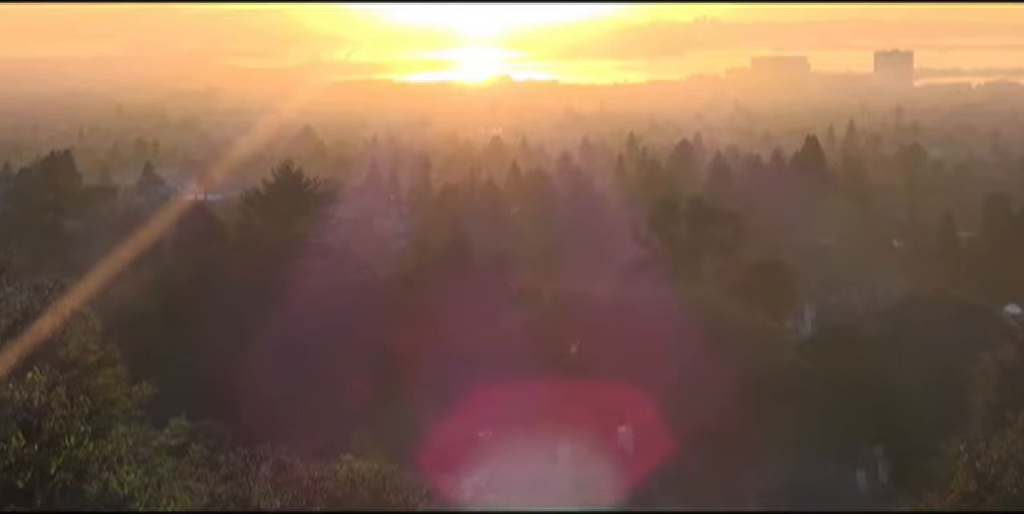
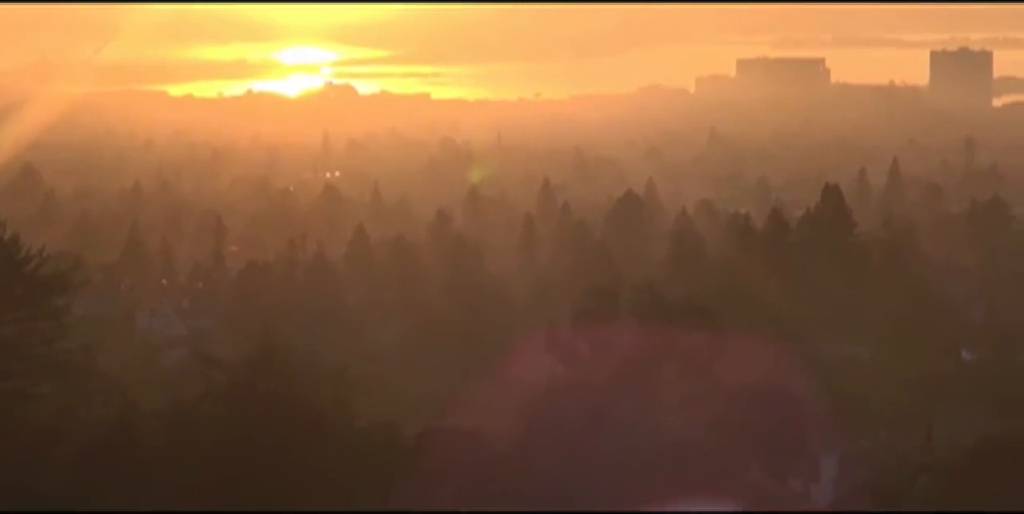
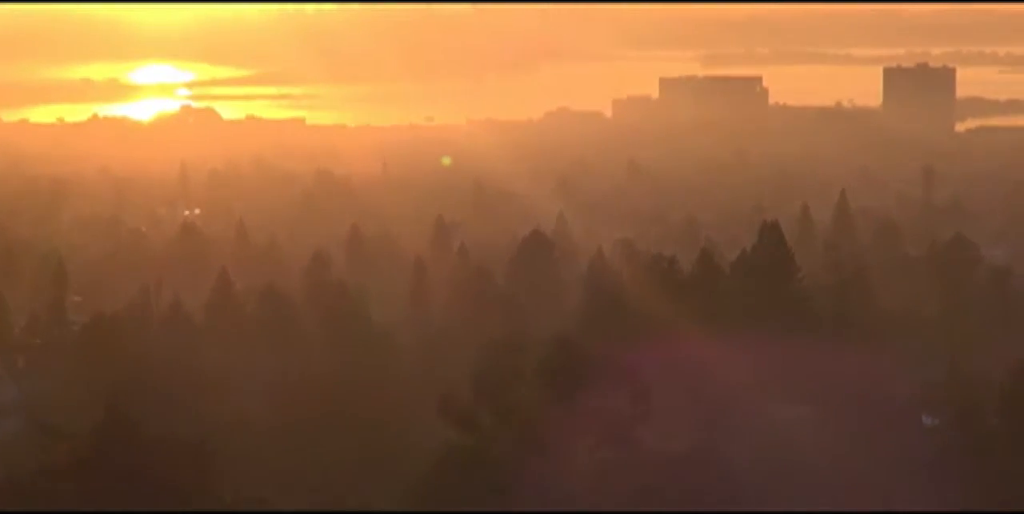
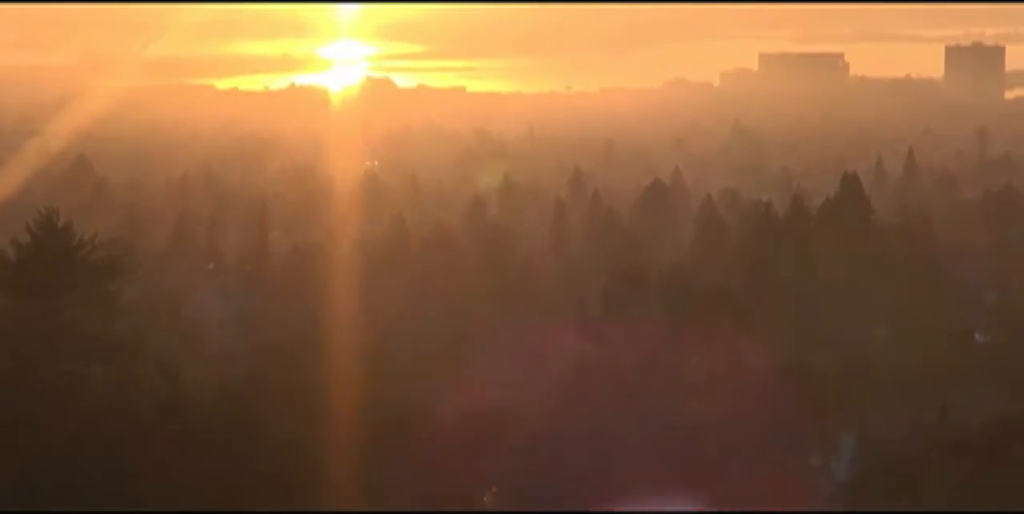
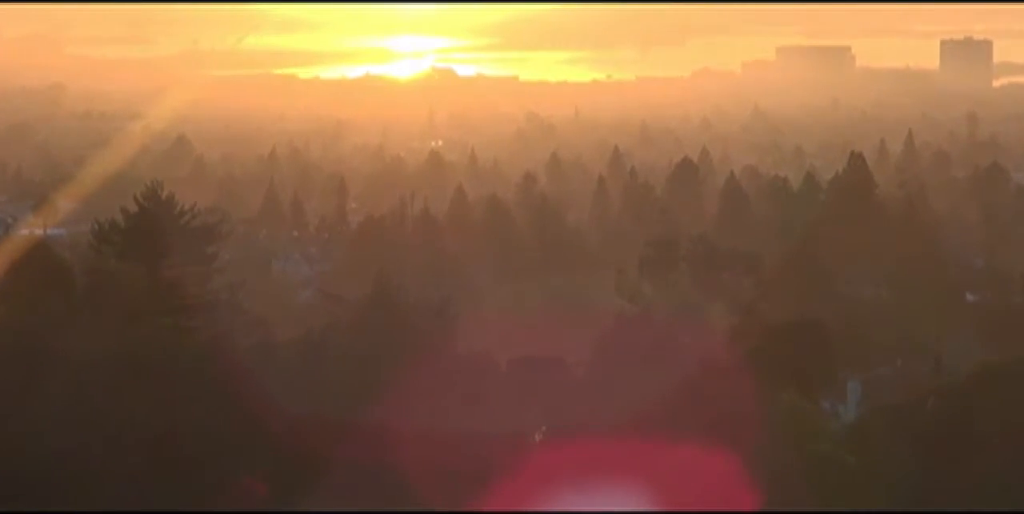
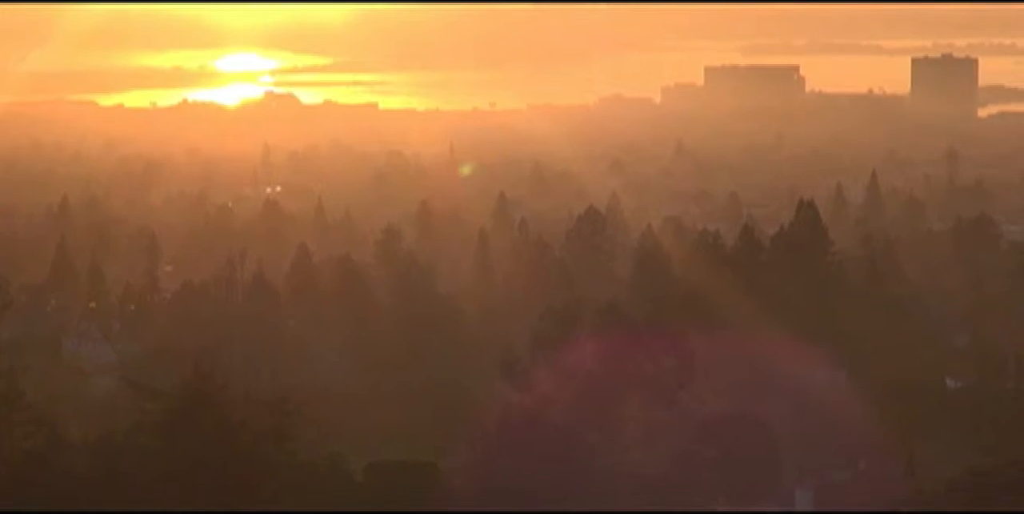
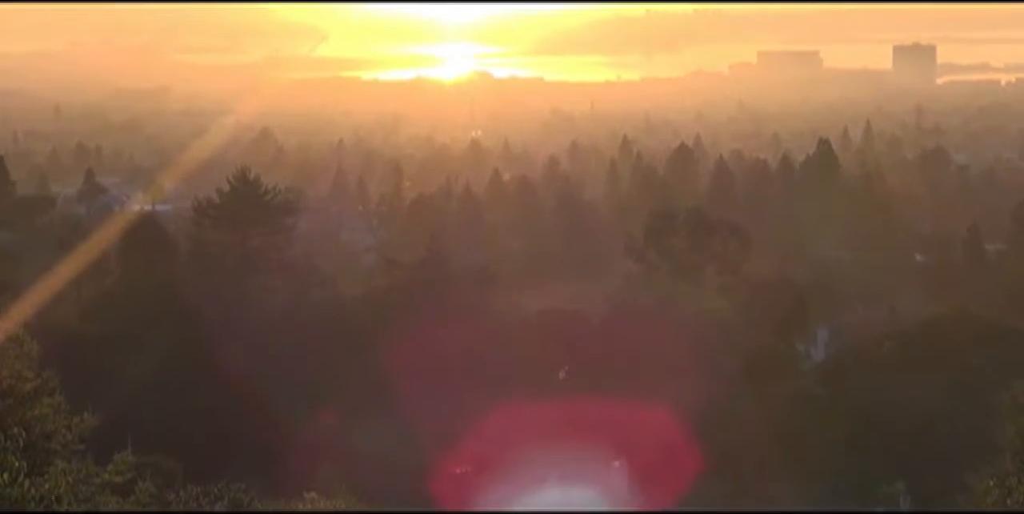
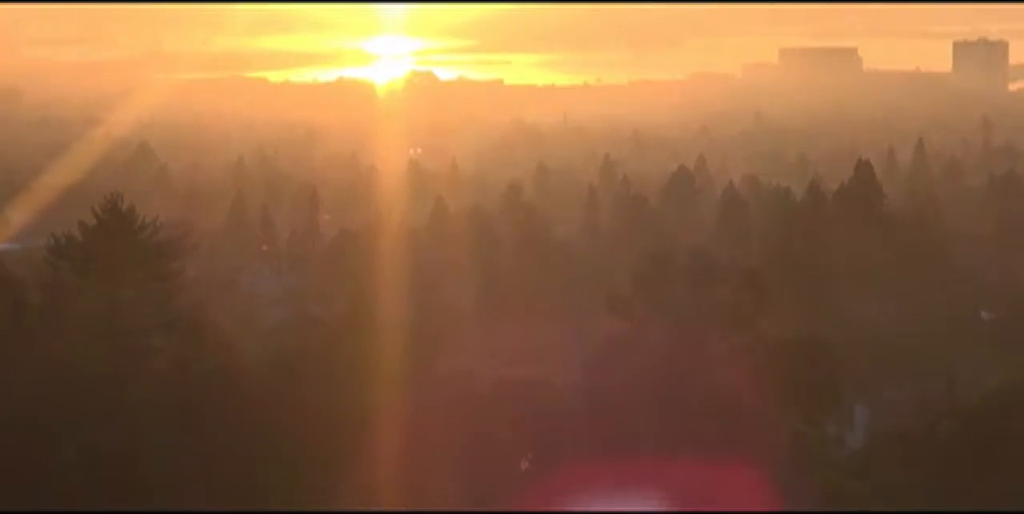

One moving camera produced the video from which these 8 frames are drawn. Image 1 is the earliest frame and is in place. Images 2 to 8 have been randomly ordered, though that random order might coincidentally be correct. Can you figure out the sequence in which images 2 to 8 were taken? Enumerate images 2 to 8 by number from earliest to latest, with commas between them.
7, 5, 8, 4, 2, 6, 3
